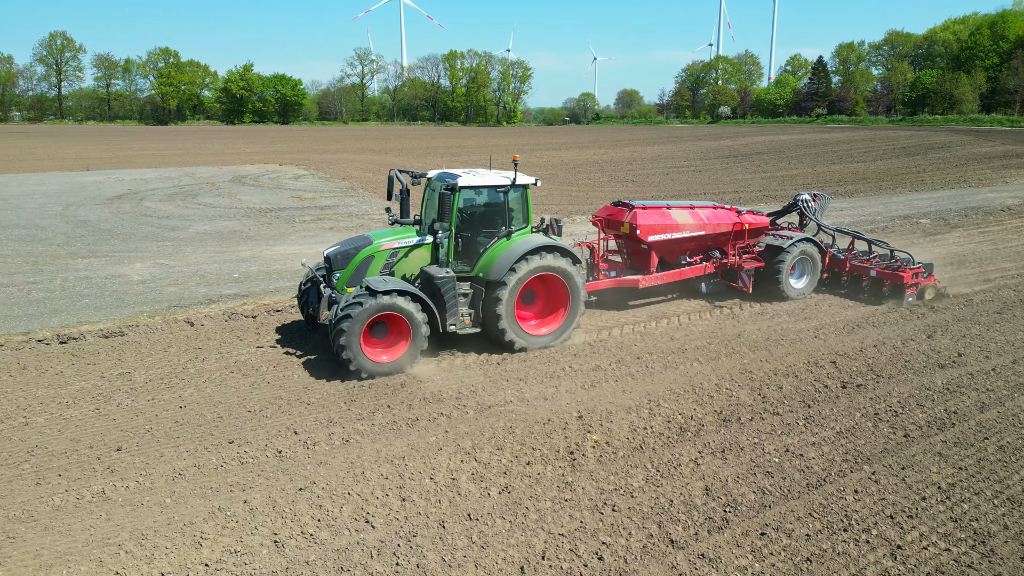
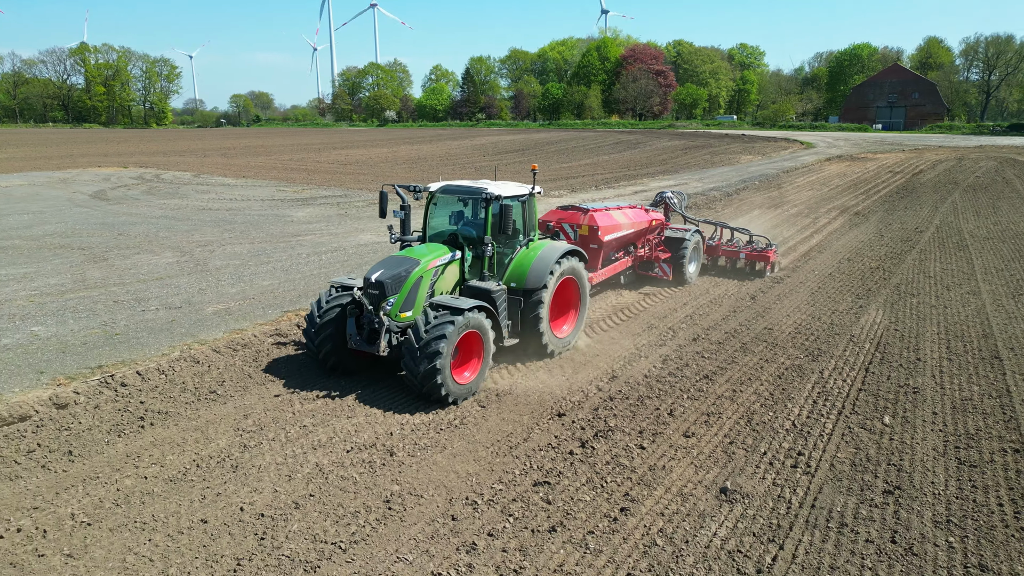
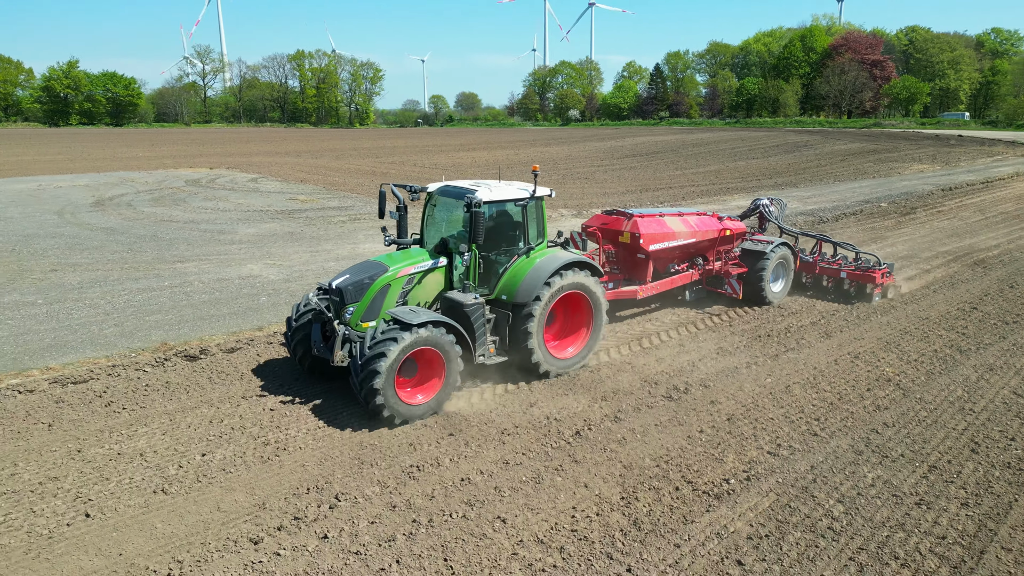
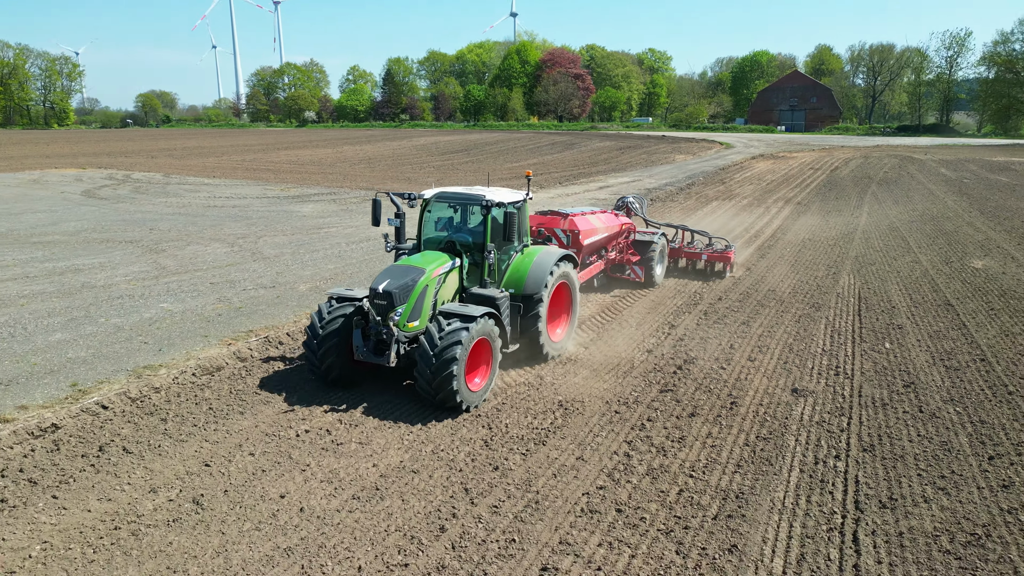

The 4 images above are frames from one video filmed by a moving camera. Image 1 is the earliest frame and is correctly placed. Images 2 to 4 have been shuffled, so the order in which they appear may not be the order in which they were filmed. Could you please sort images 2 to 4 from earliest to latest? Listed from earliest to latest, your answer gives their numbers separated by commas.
3, 2, 4
